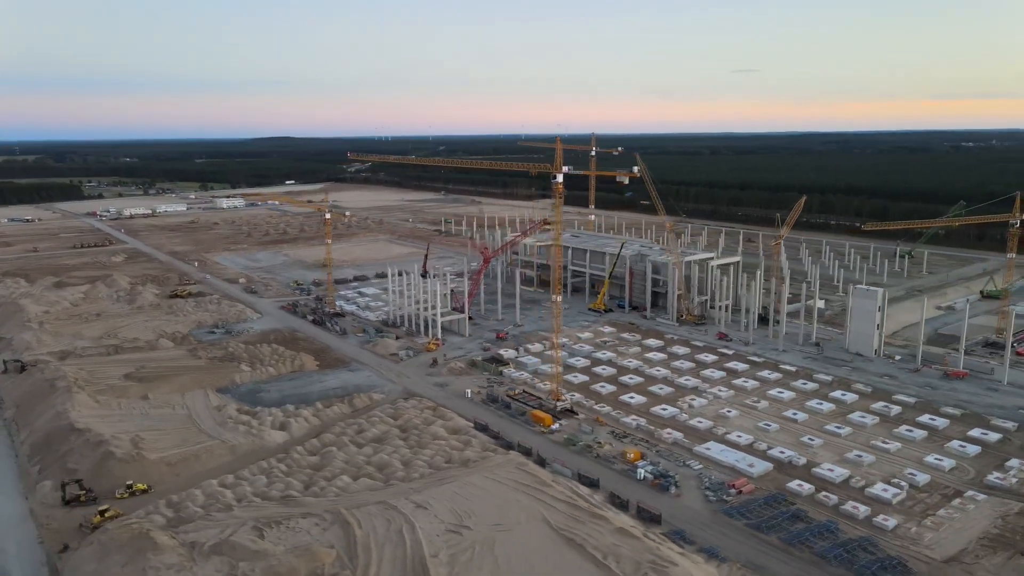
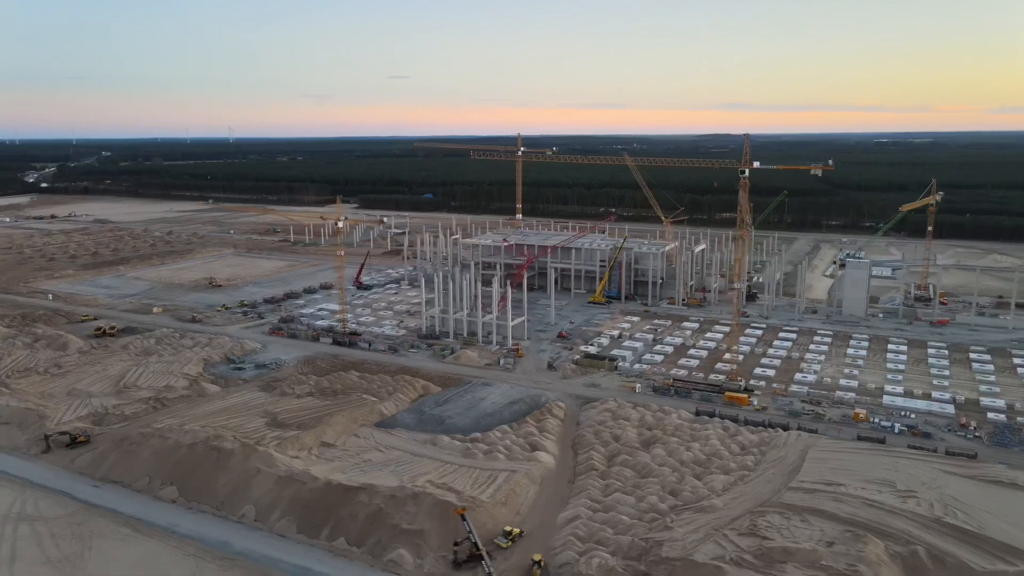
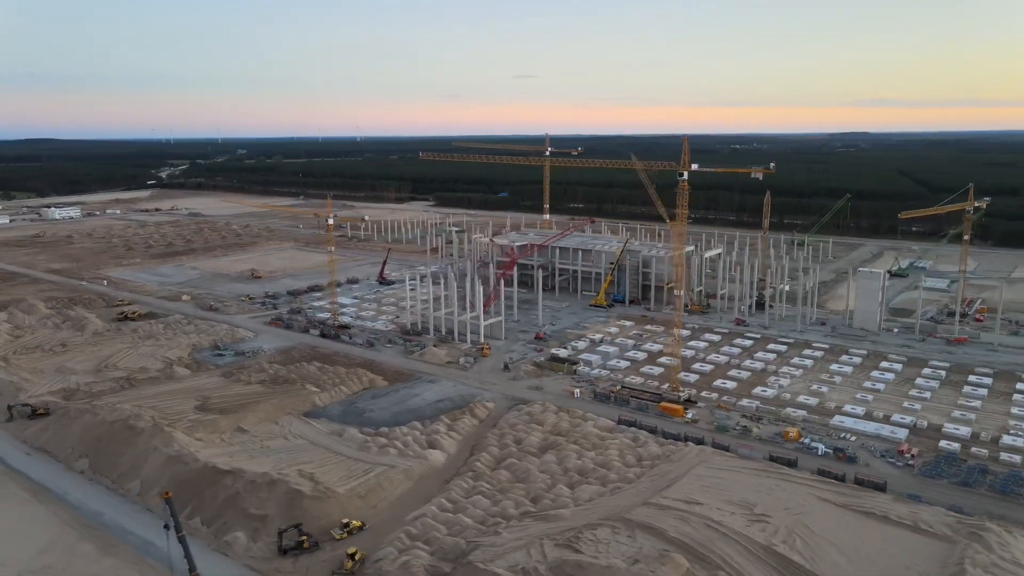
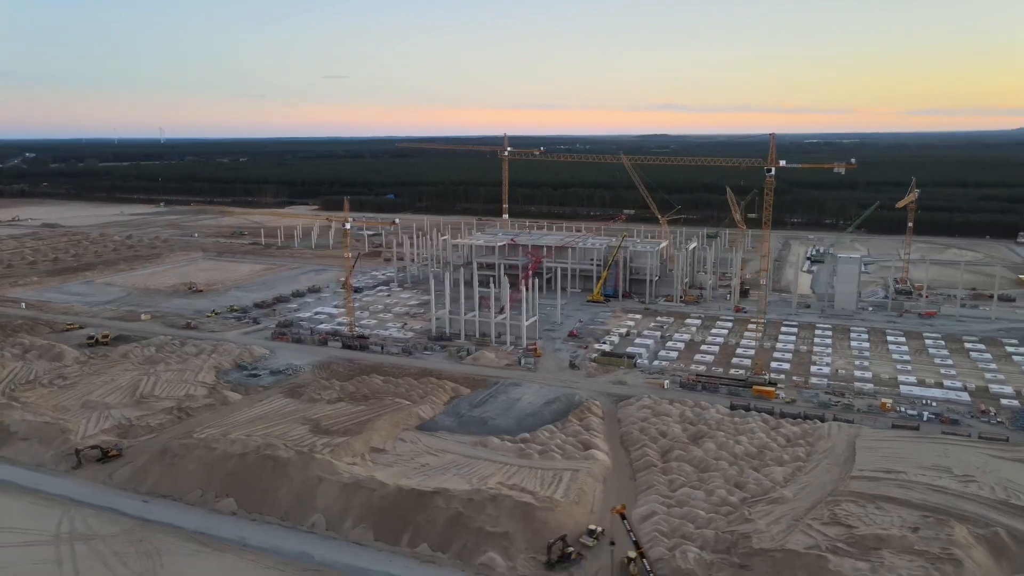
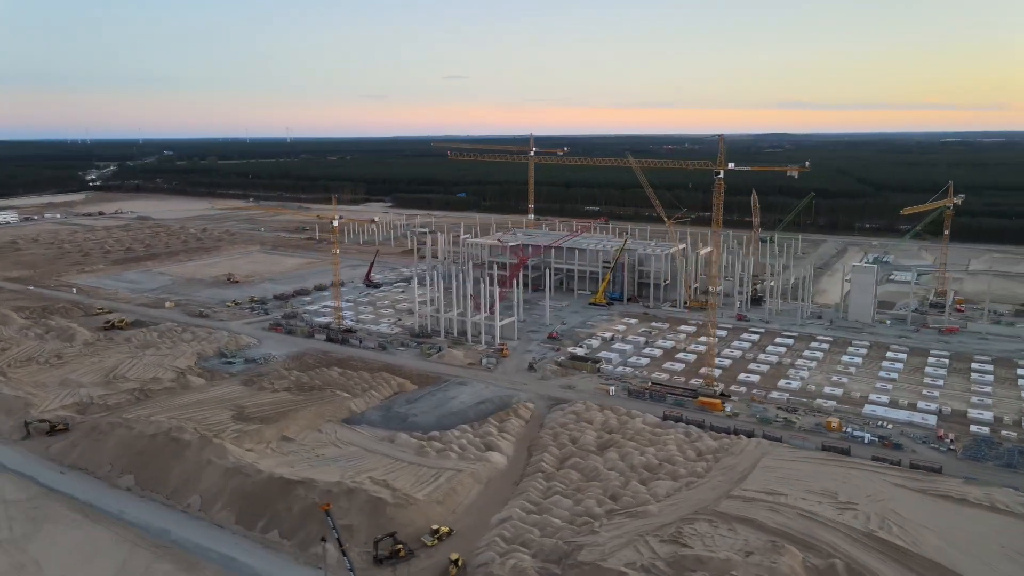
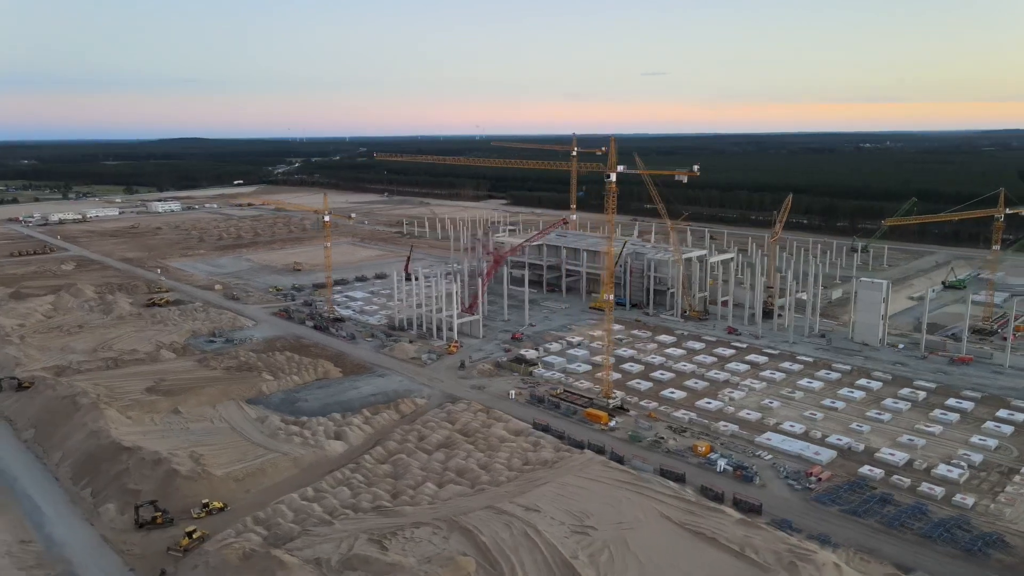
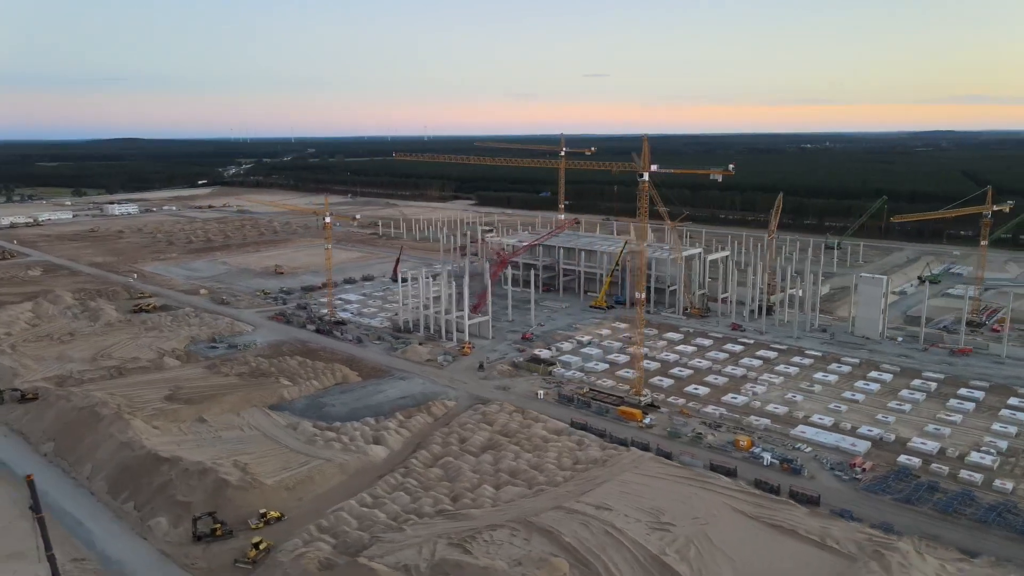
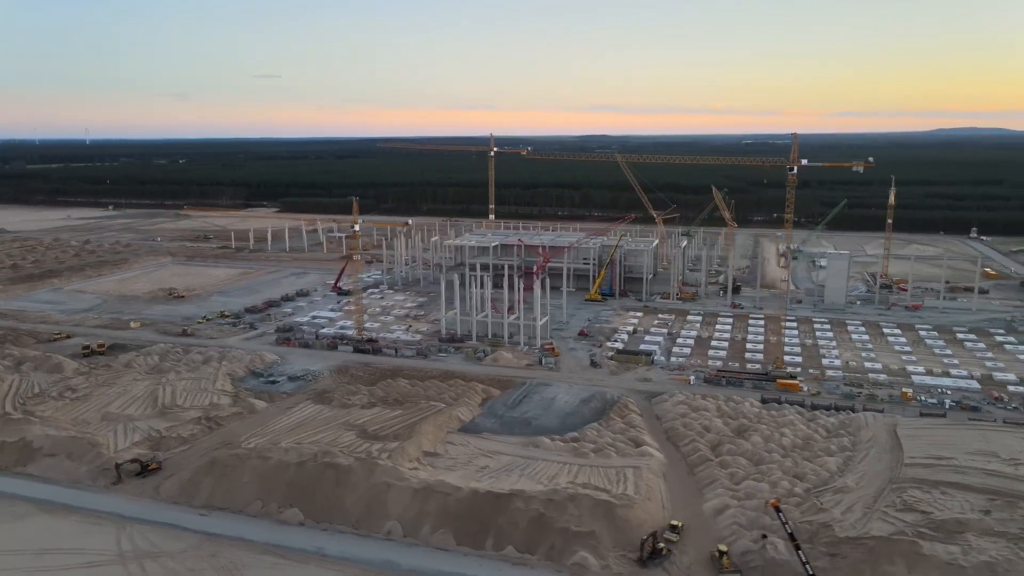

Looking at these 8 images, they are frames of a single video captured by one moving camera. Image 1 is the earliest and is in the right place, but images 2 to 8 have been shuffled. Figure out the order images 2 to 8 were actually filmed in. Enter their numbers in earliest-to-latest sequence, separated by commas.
6, 7, 3, 5, 2, 4, 8
